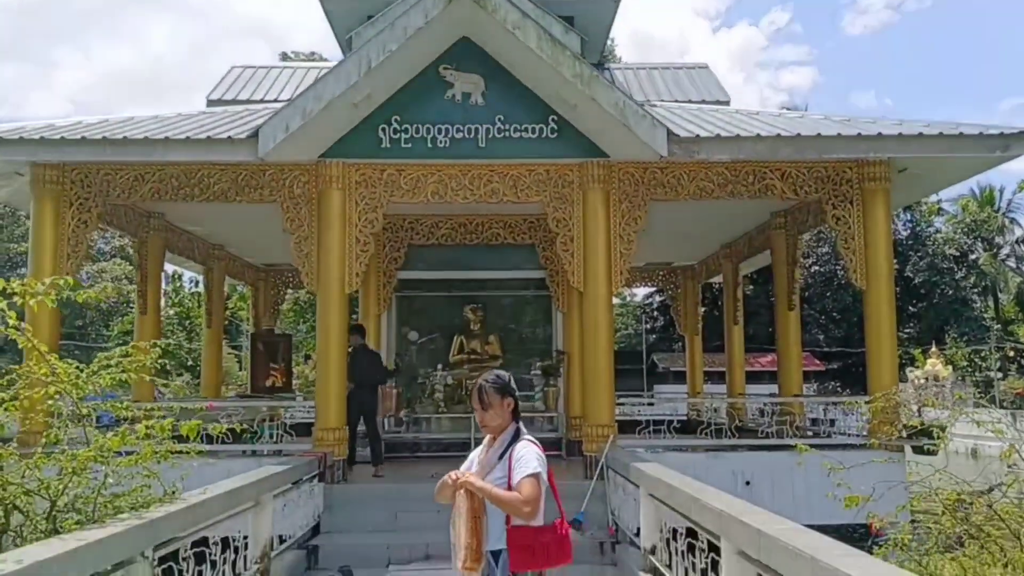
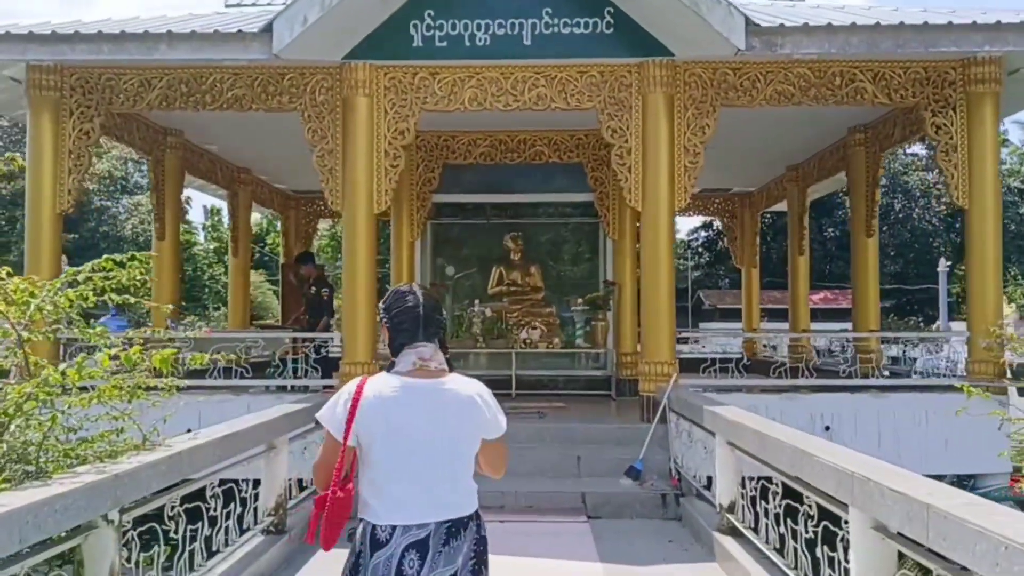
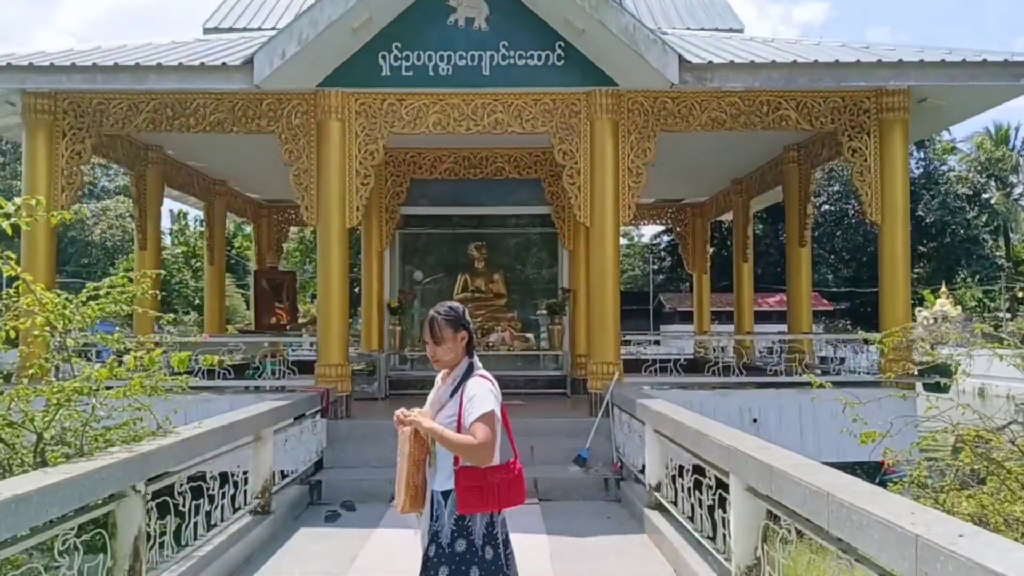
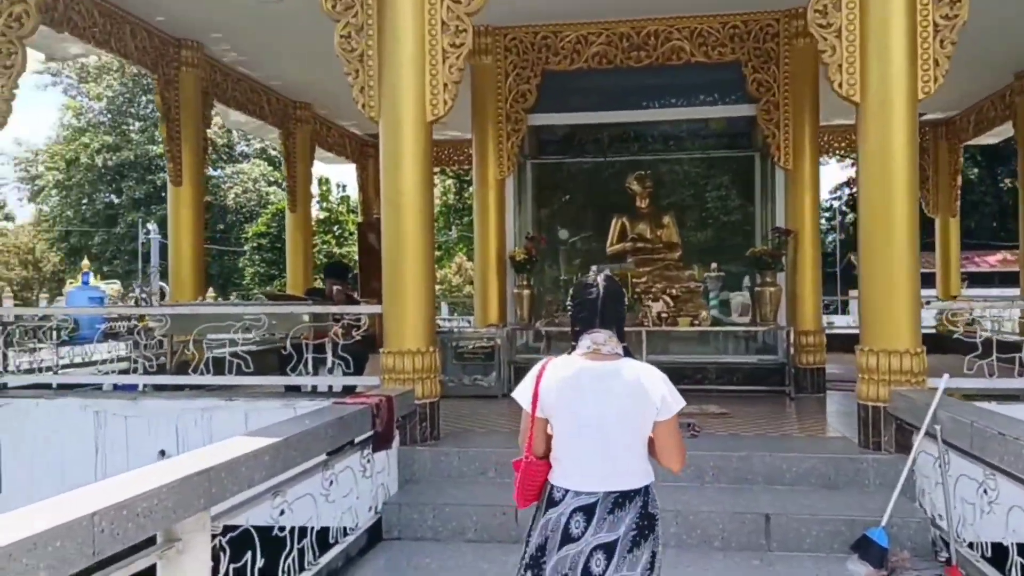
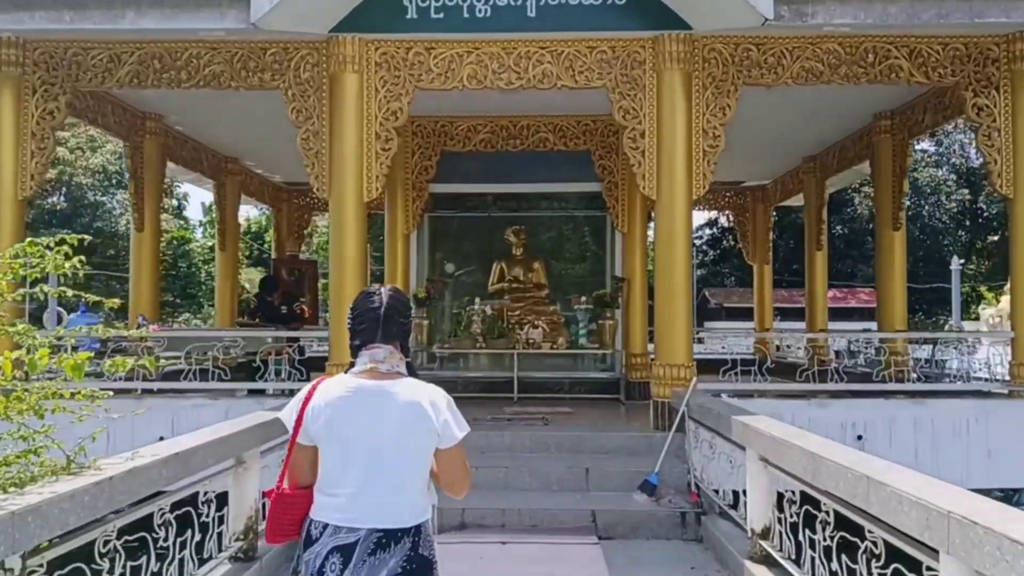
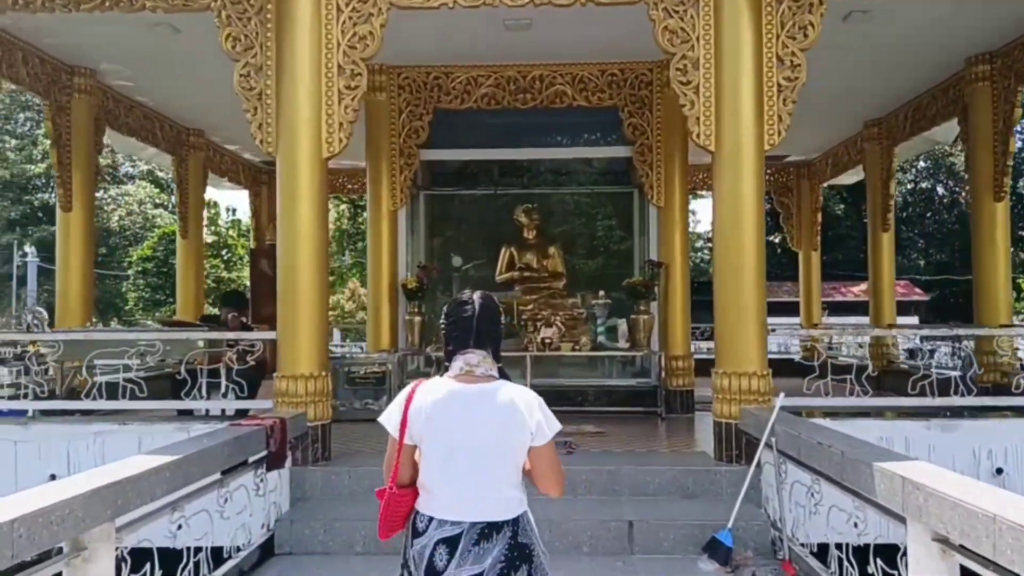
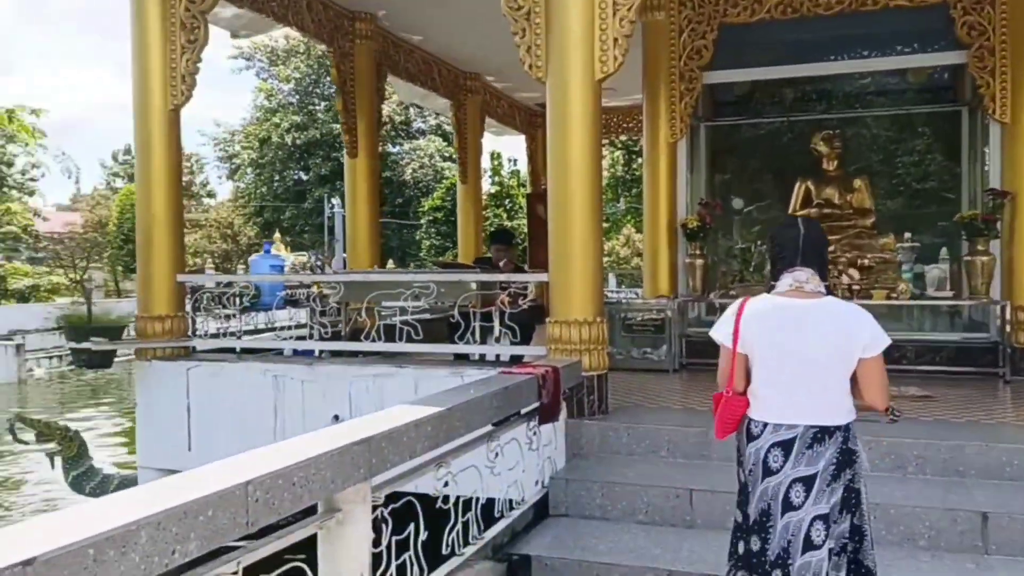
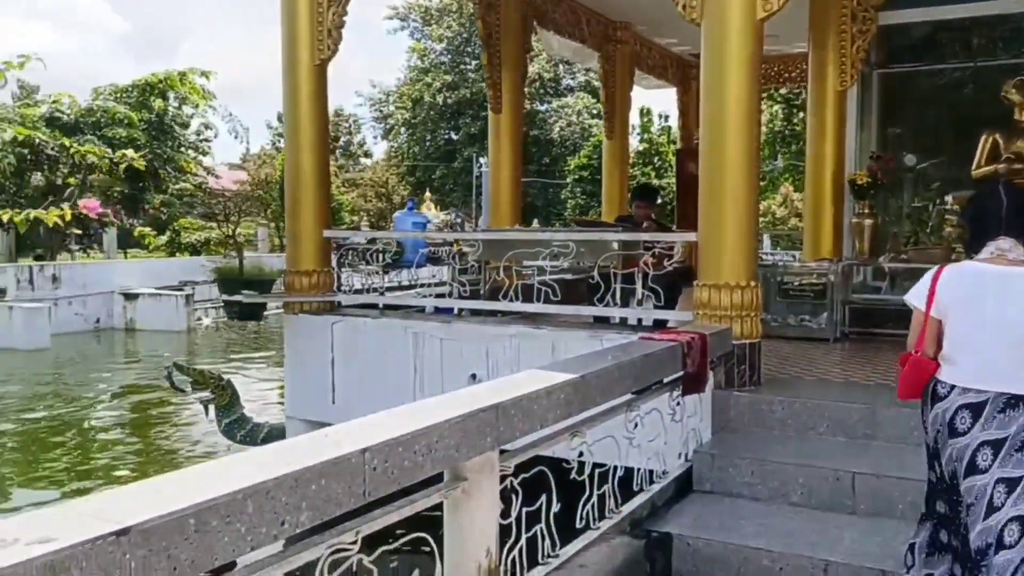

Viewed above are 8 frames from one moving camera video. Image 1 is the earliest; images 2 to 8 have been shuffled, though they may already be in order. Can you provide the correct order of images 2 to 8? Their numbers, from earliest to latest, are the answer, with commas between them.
3, 2, 5, 6, 4, 7, 8
